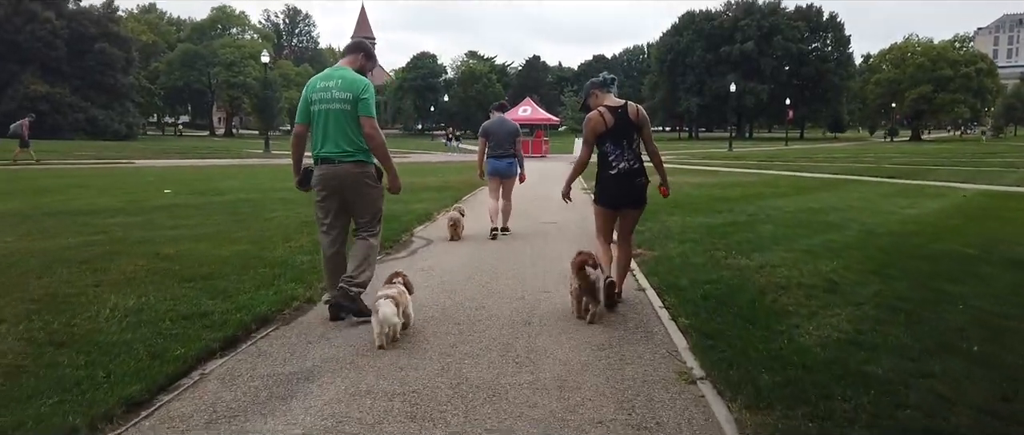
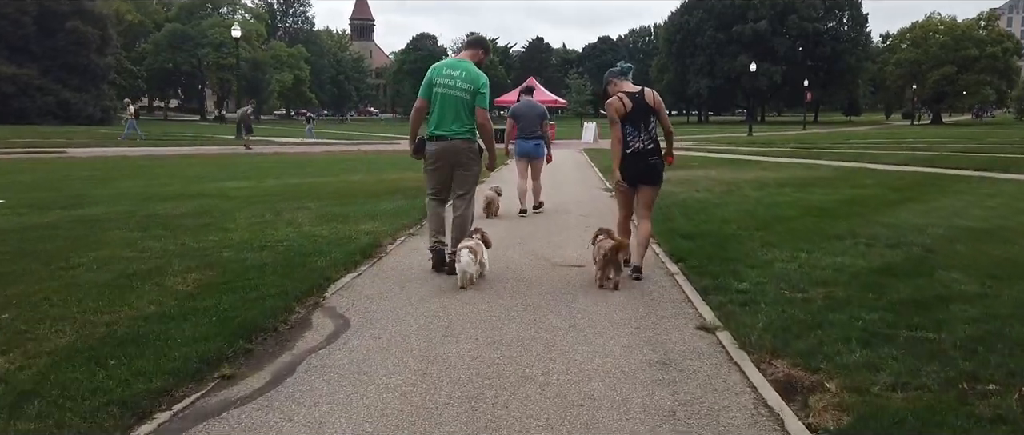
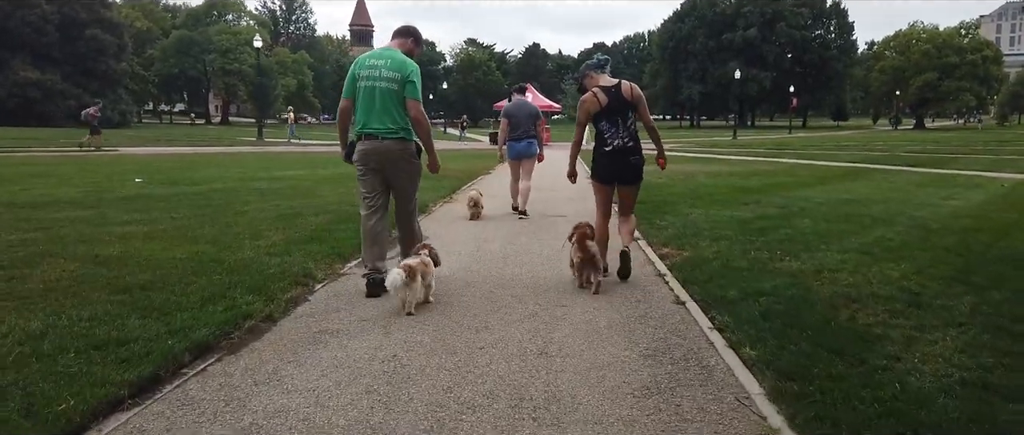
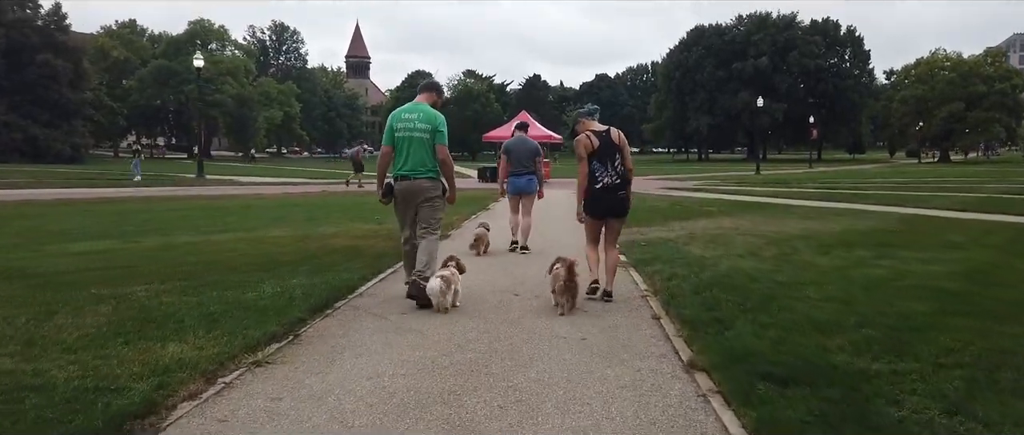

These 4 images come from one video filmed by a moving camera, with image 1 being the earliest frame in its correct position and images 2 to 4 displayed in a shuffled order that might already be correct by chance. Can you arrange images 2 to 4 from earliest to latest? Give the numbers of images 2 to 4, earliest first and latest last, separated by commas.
3, 2, 4
